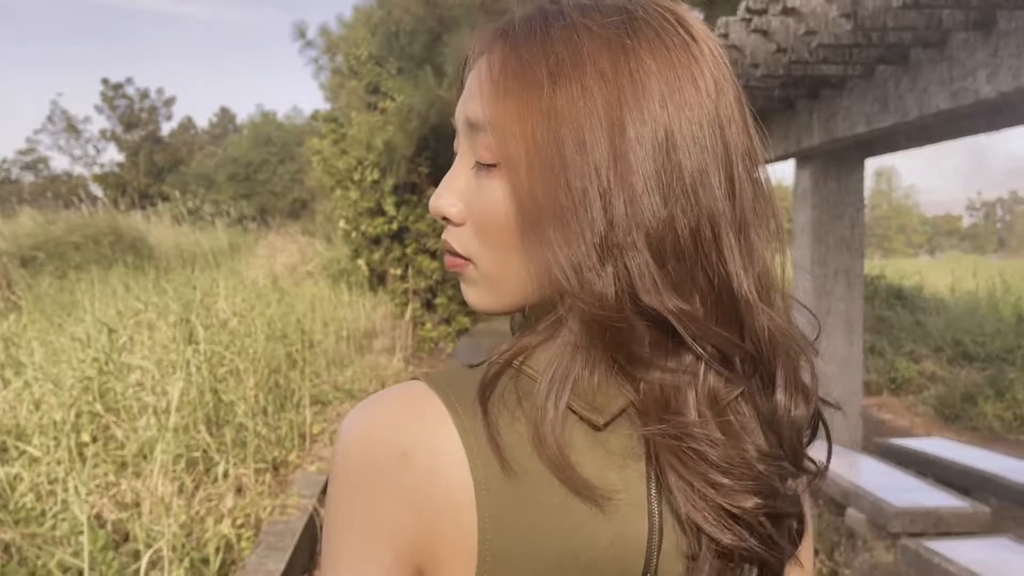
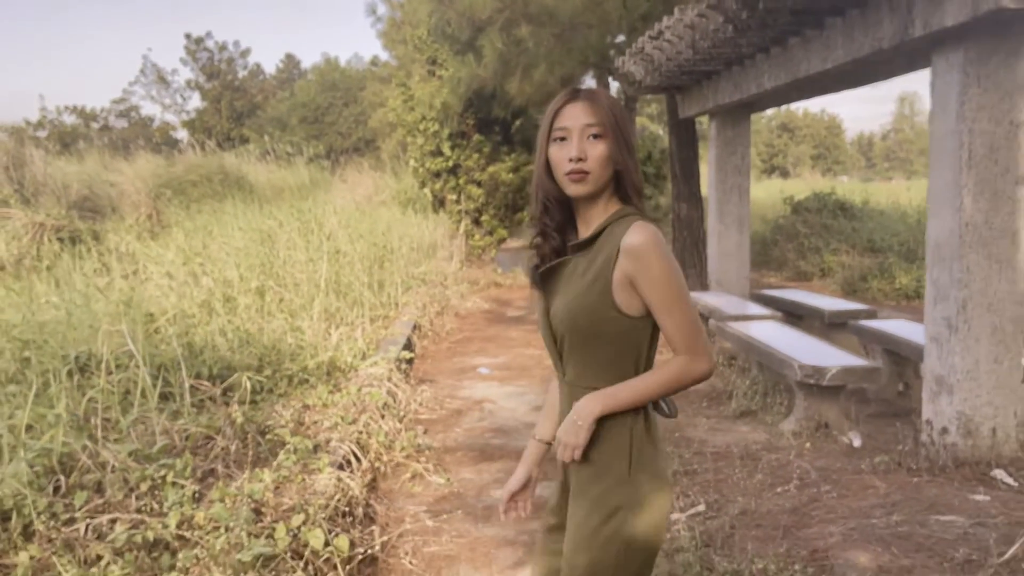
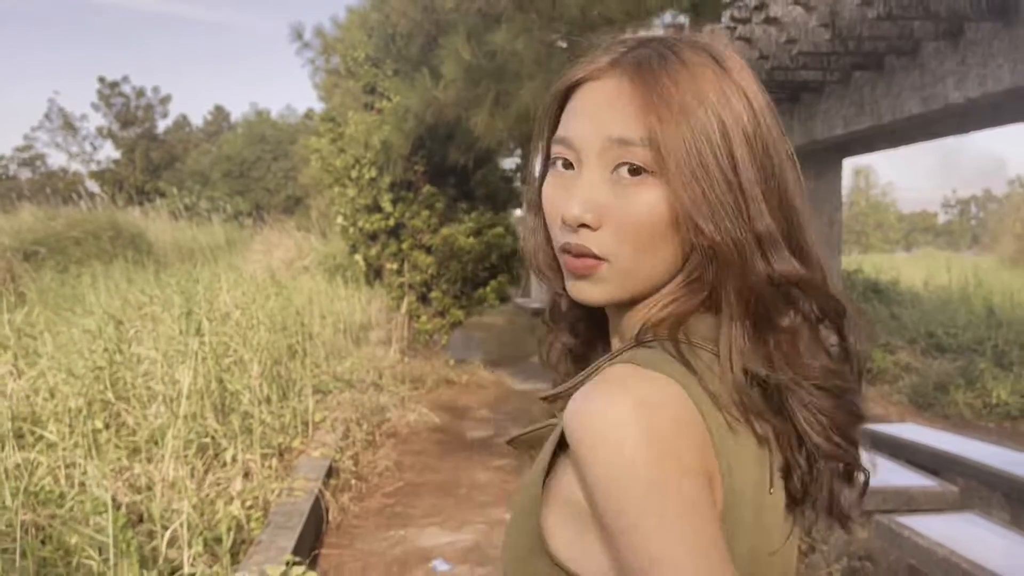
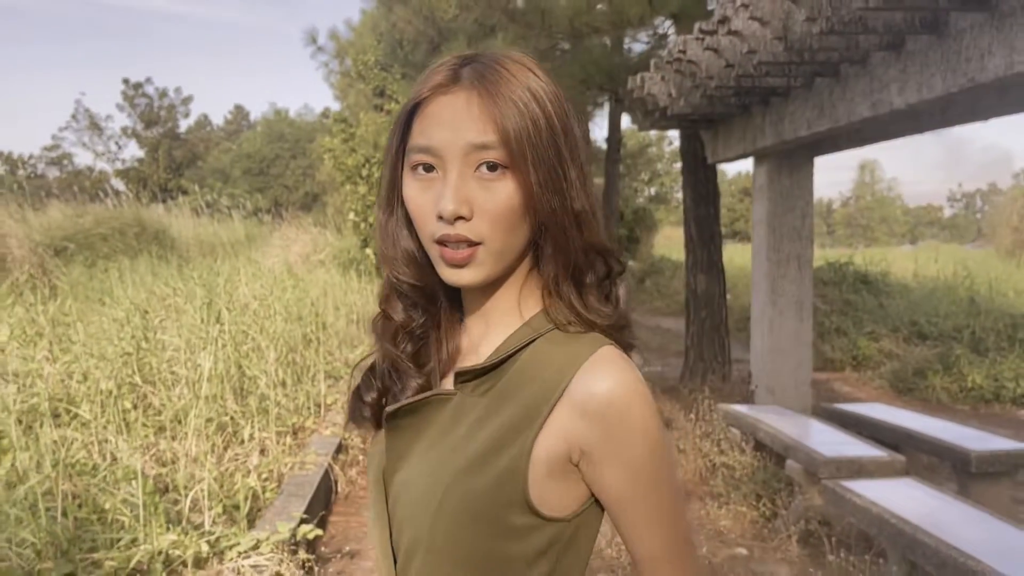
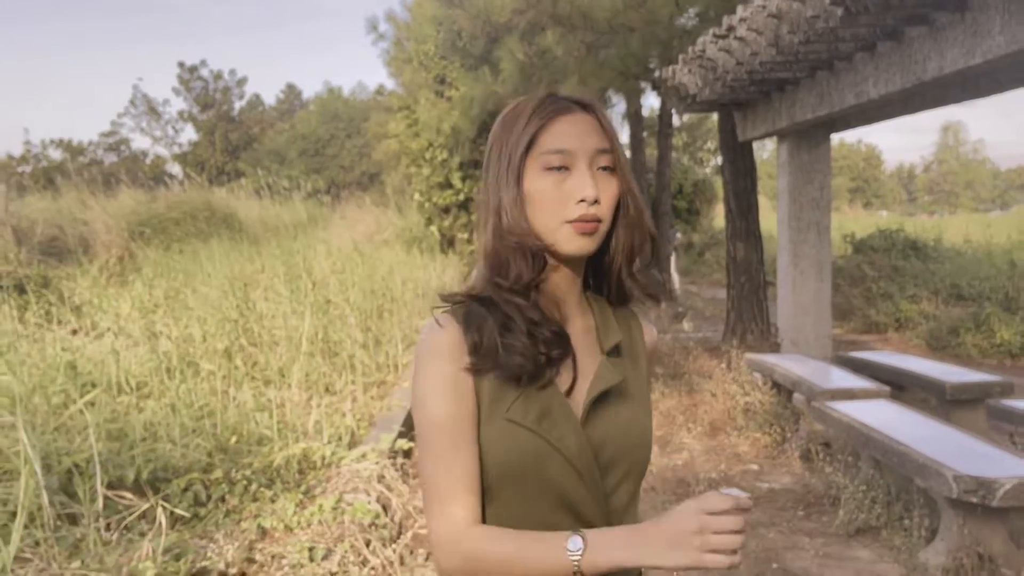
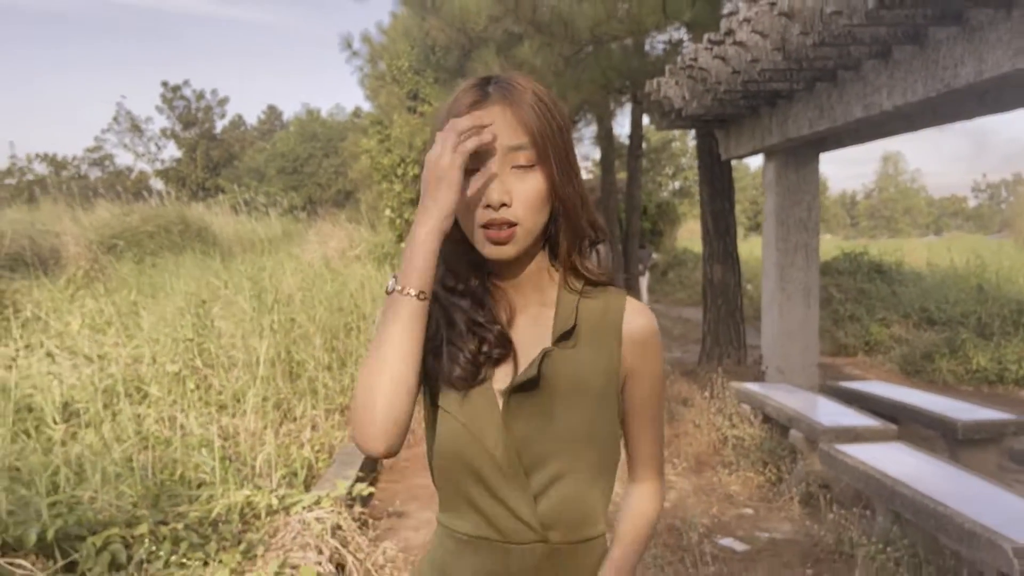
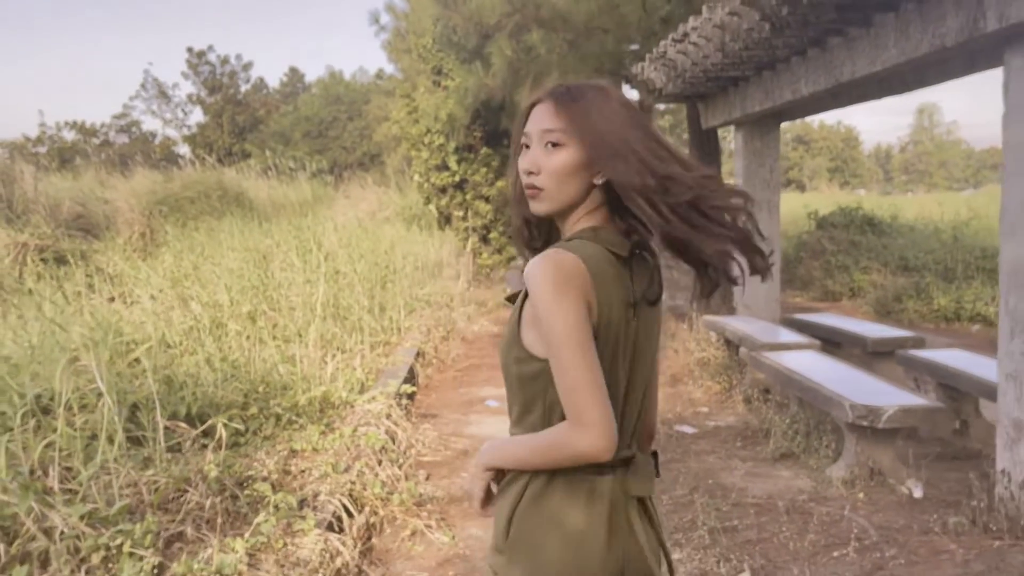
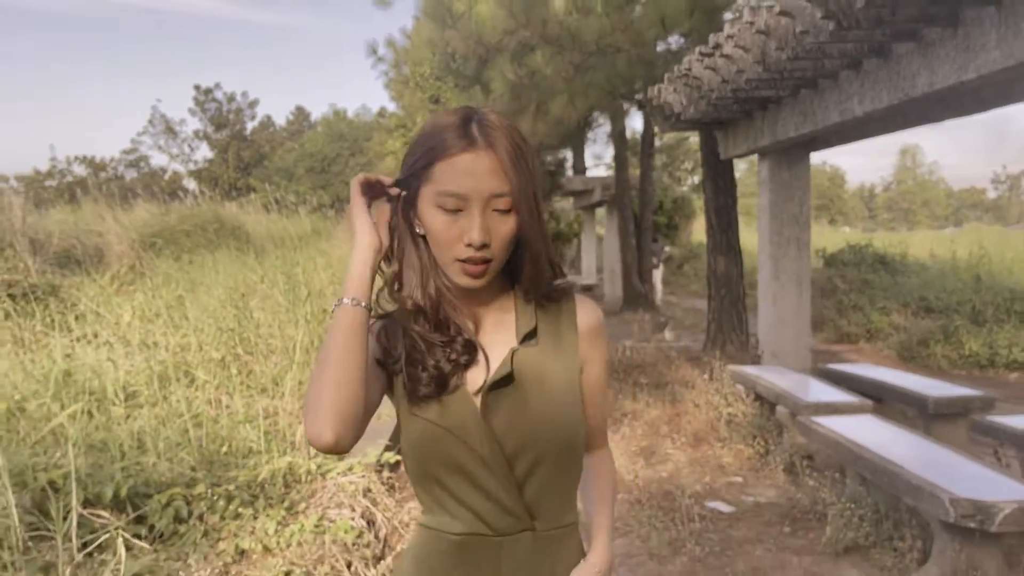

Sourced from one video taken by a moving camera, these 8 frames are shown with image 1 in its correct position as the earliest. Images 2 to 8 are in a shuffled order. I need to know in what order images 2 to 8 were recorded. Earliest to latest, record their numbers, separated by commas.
3, 4, 6, 8, 5, 7, 2
